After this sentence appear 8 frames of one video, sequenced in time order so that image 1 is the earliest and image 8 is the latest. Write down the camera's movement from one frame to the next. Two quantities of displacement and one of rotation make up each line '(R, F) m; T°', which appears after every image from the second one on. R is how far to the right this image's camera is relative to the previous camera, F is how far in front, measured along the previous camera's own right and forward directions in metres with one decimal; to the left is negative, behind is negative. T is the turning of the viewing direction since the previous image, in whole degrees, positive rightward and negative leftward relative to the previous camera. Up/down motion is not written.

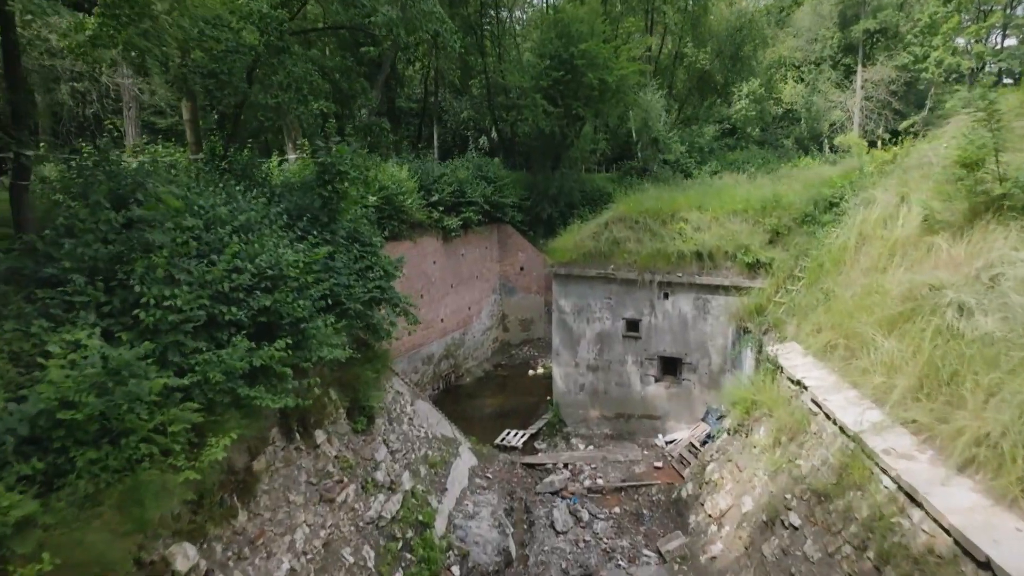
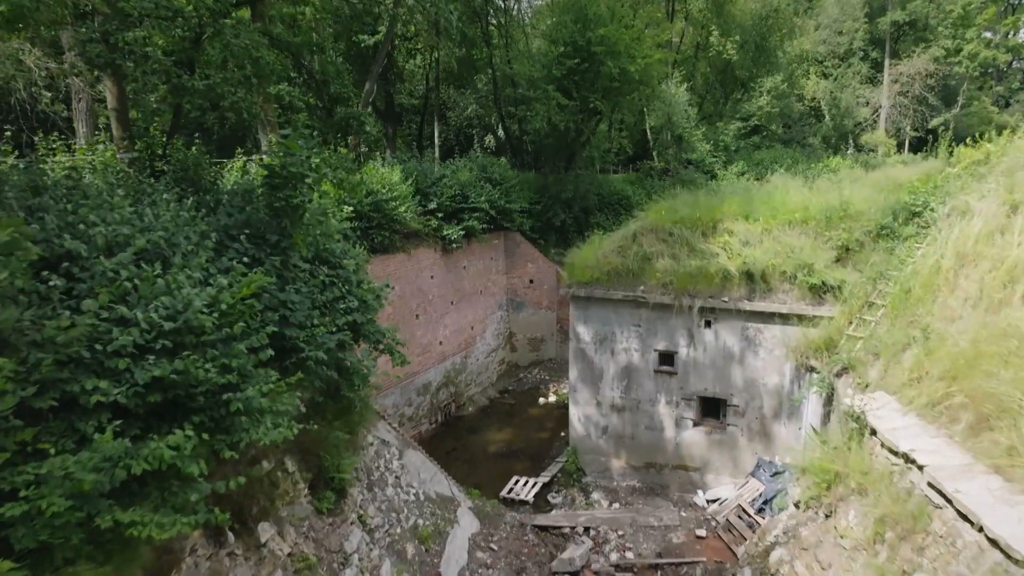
(0.0, +1.9) m; -1°
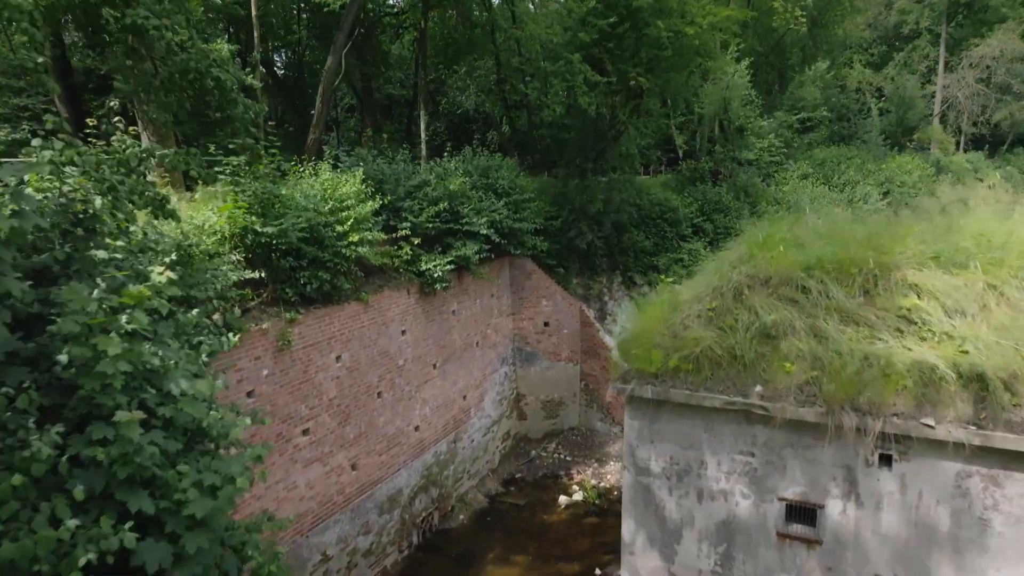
(-0.1, +4.1) m; 0°
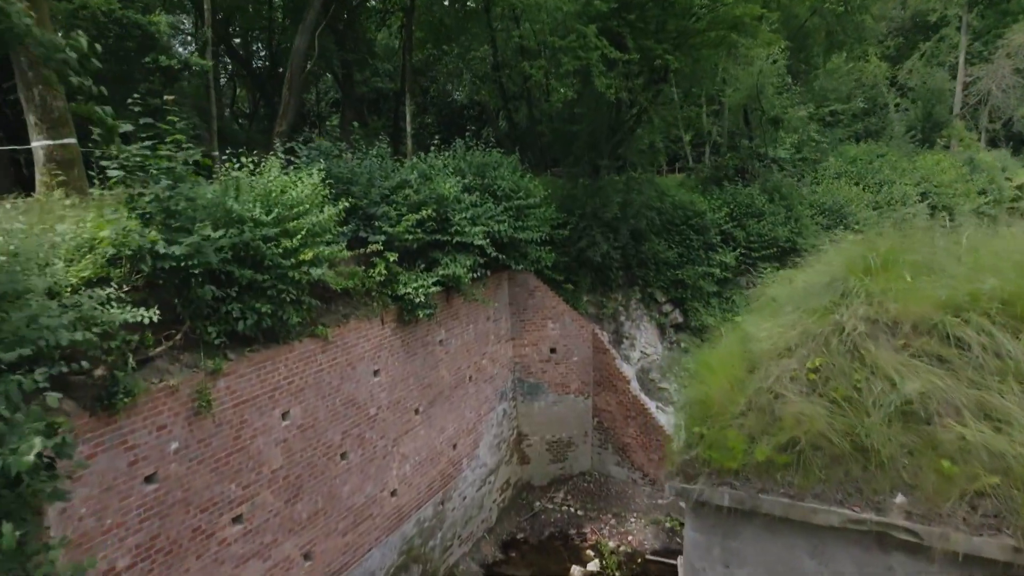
(-0.1, +1.8) m; 0°
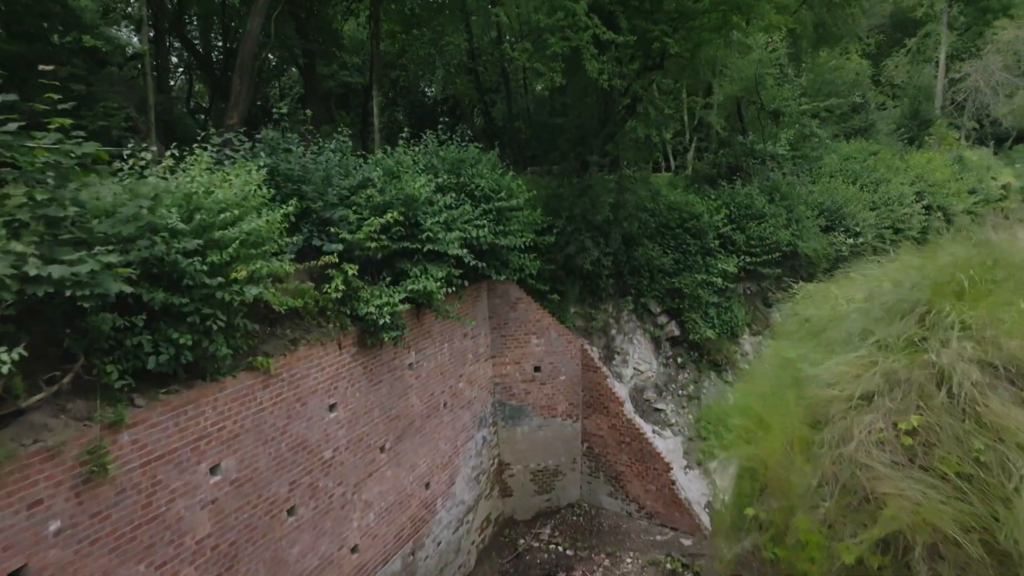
(-0.1, +1.1) m; +2°
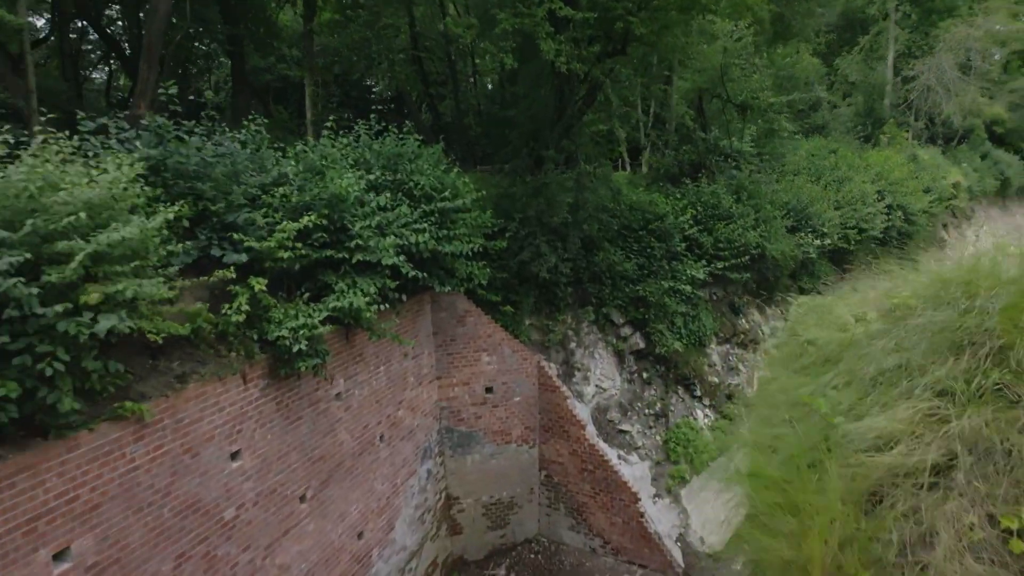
(+0.1, +1.0) m; +4°
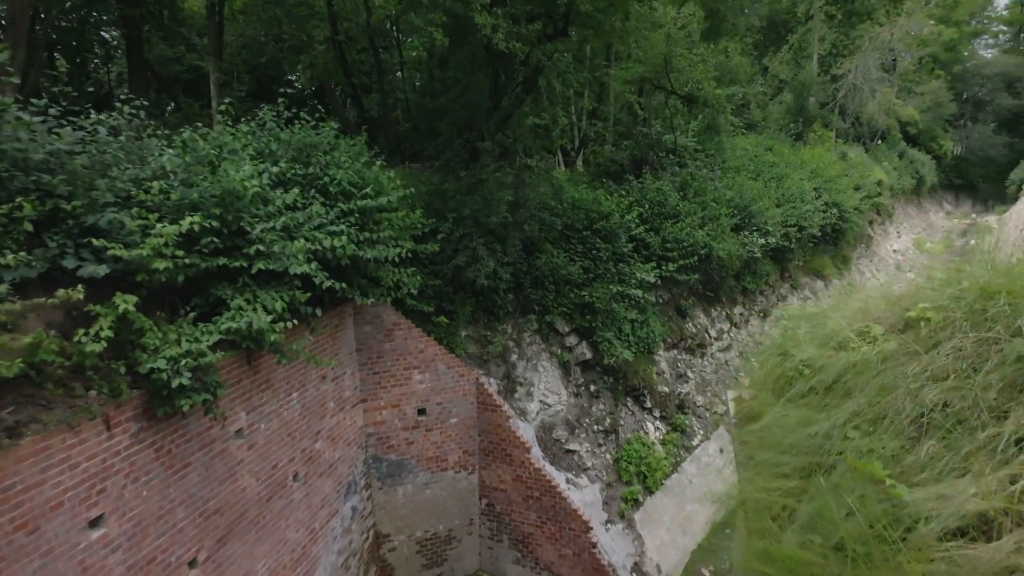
(0.0, +0.8) m; +5°
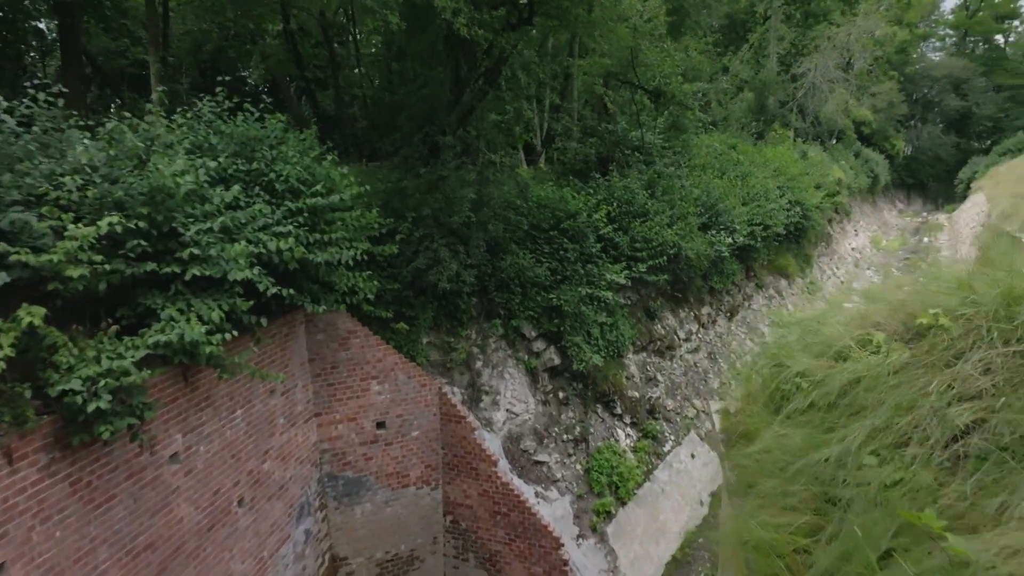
(0.0, +0.4) m; +3°
